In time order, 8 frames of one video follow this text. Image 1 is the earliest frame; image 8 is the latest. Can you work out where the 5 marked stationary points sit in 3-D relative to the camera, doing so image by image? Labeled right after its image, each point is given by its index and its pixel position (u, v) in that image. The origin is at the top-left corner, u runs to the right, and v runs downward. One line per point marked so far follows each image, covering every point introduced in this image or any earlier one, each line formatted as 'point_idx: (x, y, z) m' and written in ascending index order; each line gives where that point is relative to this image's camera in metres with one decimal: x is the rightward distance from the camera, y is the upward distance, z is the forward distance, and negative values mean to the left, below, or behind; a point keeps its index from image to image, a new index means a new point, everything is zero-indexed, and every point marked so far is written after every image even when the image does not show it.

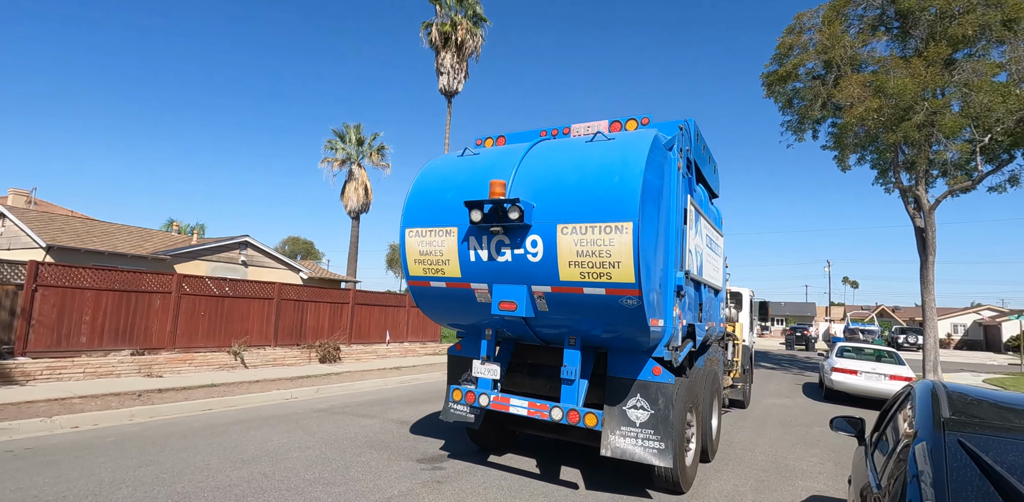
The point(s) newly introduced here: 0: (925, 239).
0: (+13.4, +0.4, +16.7) m
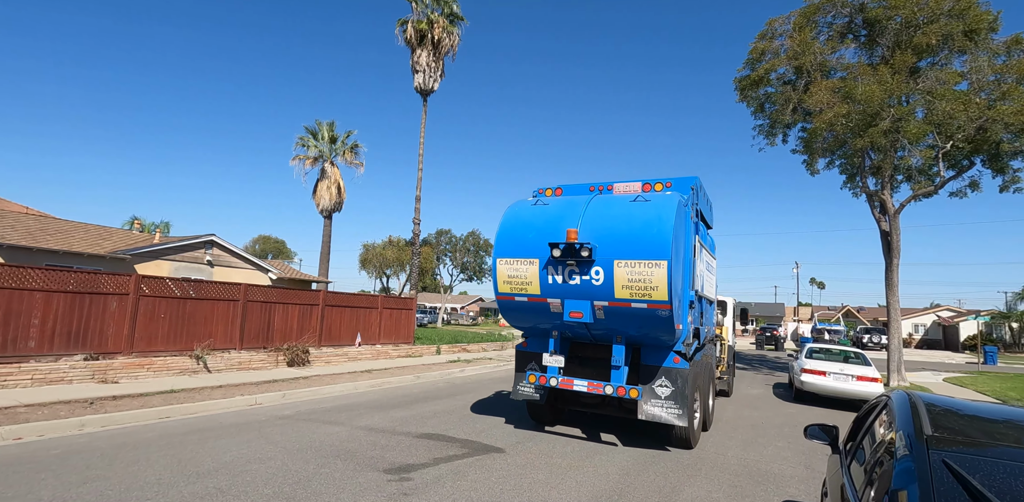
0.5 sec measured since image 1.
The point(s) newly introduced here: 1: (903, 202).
0: (+12.6, +0.3, +17.1) m
1: (+13.3, +1.7, +17.5) m
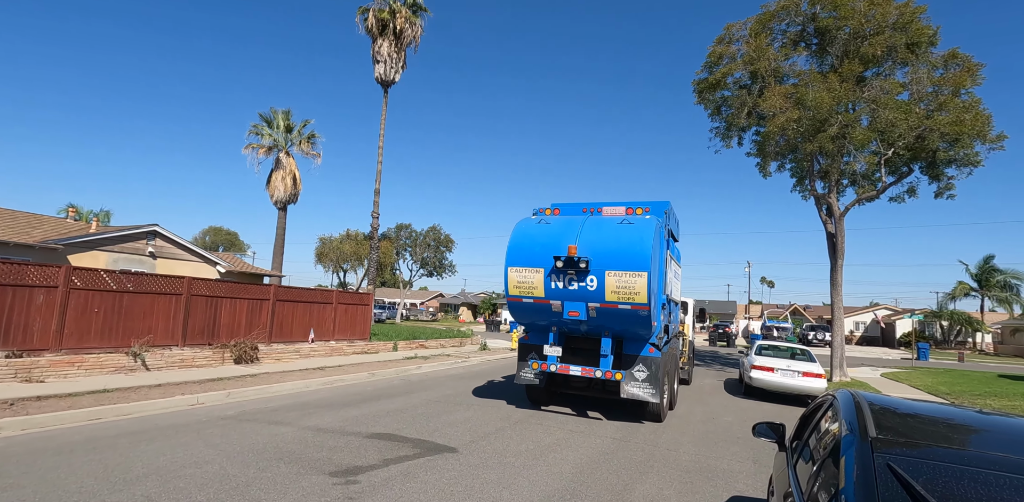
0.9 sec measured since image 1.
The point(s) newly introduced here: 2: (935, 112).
0: (+11.2, +0.3, +17.8) m
1: (+11.9, +1.6, +18.3) m
2: (+13.0, +4.3, +15.9) m
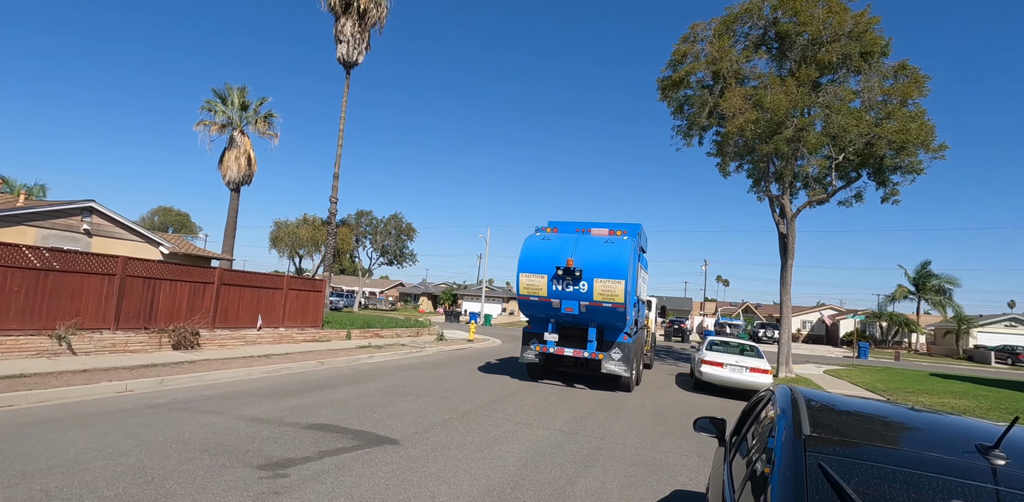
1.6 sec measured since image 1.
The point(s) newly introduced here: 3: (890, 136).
0: (+9.8, +0.3, +18.4) m
1: (+10.5, +1.6, +18.9) m
2: (+11.9, +4.2, +16.5) m
3: (+11.7, +3.6, +15.9) m
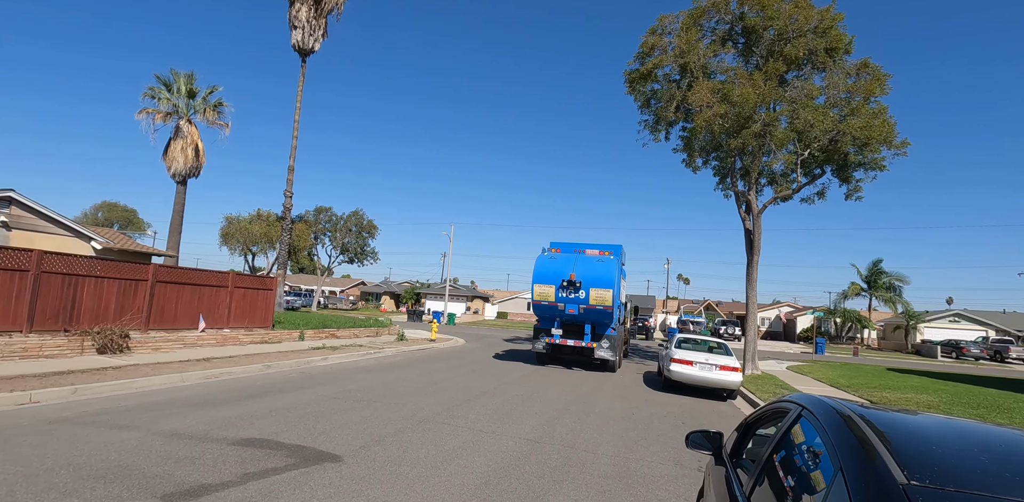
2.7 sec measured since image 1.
0: (+8.5, +0.4, +18.3) m
1: (+9.2, +1.7, +18.8) m
2: (+10.7, +4.3, +16.5) m
3: (+10.6, +3.7, +15.9) m
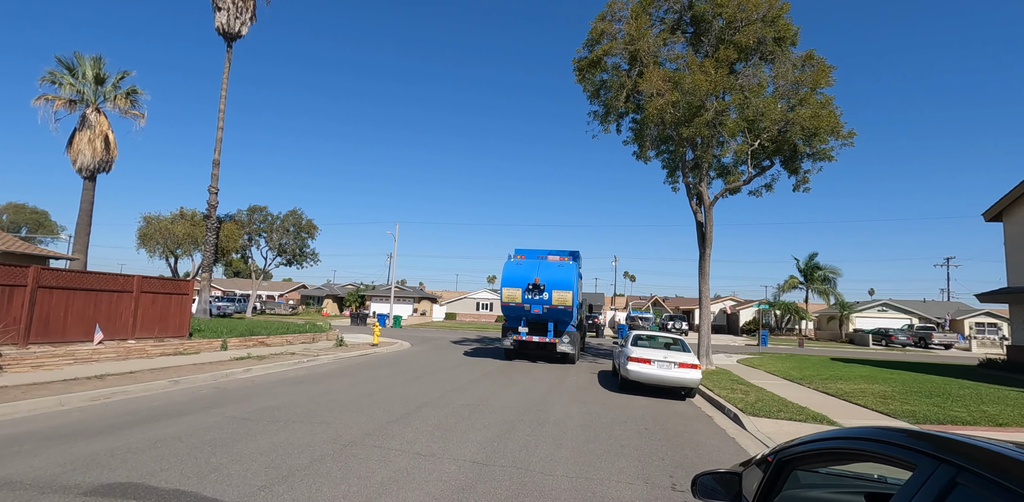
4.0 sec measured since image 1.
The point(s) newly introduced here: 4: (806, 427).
0: (+6.7, +0.6, +17.9) m
1: (+7.3, +2.0, +18.6) m
2: (+9.0, +4.6, +16.4) m
3: (+8.9, +4.0, +15.8) m
4: (+5.1, -3.1, +9.0) m
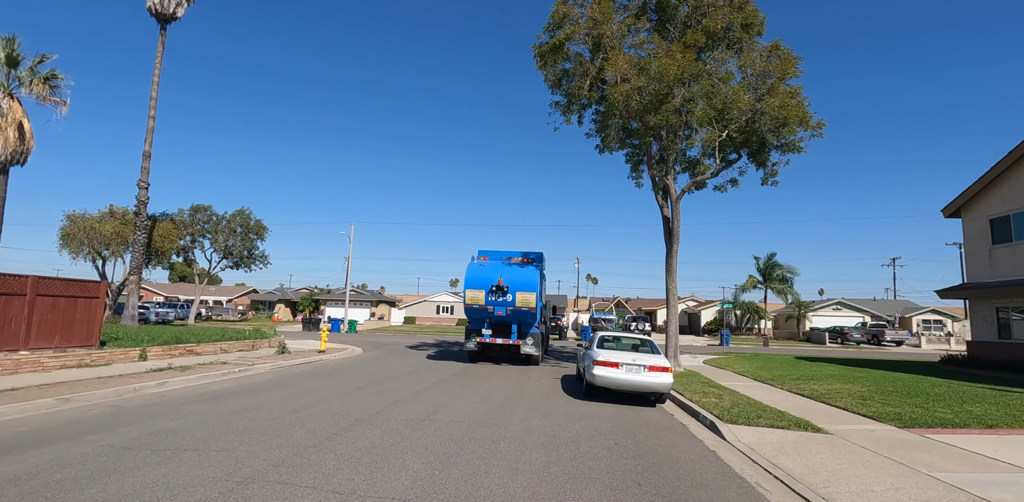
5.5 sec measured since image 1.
0: (+5.3, +0.7, +17.1) m
1: (+5.9, +2.1, +17.8) m
2: (+7.7, +4.7, +15.8) m
3: (+7.6, +4.1, +15.2) m
4: (+4.4, -2.9, +8.1) m
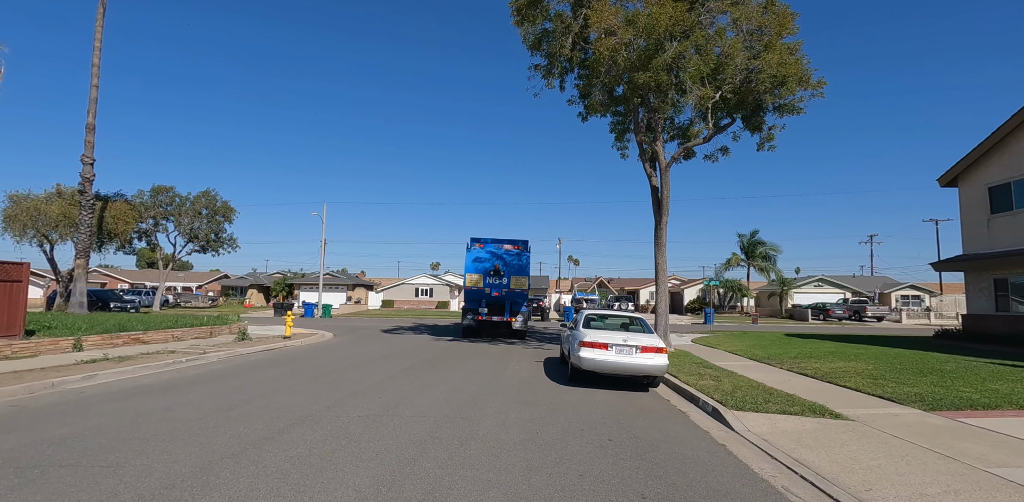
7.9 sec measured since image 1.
0: (+4.6, +1.6, +16.0) m
1: (+5.1, +3.0, +16.6) m
2: (+7.0, +5.6, +14.6) m
3: (+7.0, +4.9, +14.0) m
4: (+4.1, -2.4, +7.1) m
